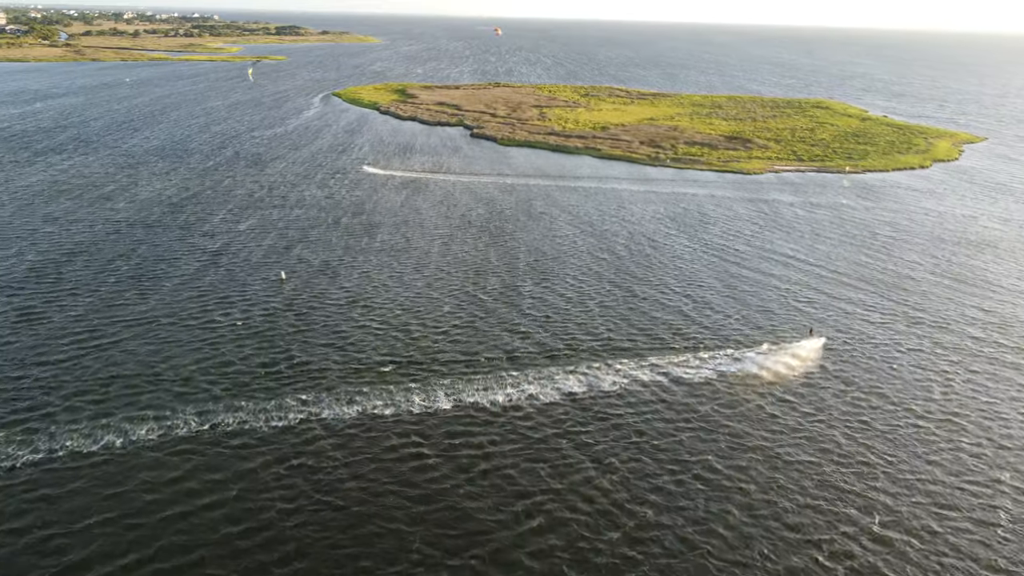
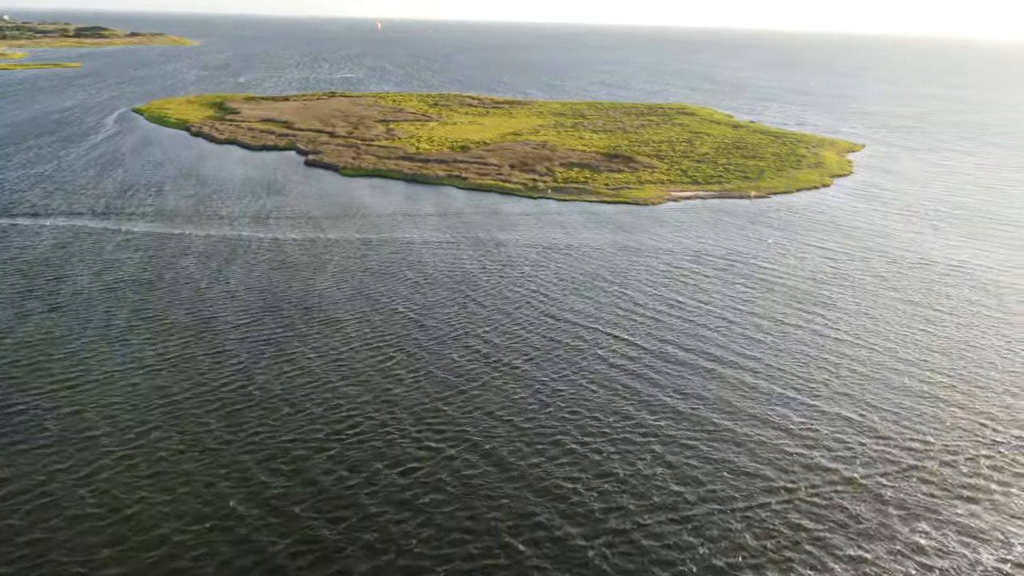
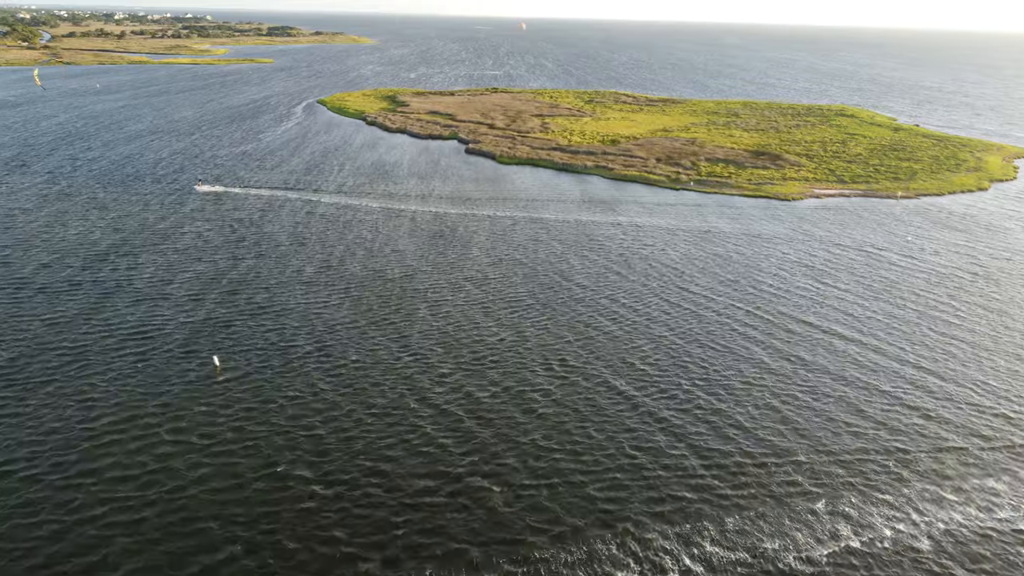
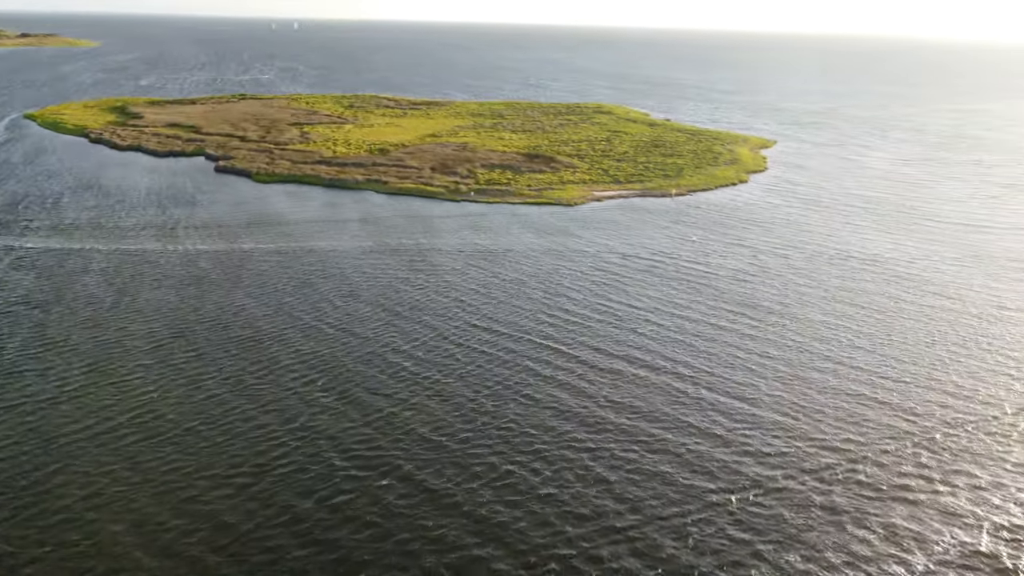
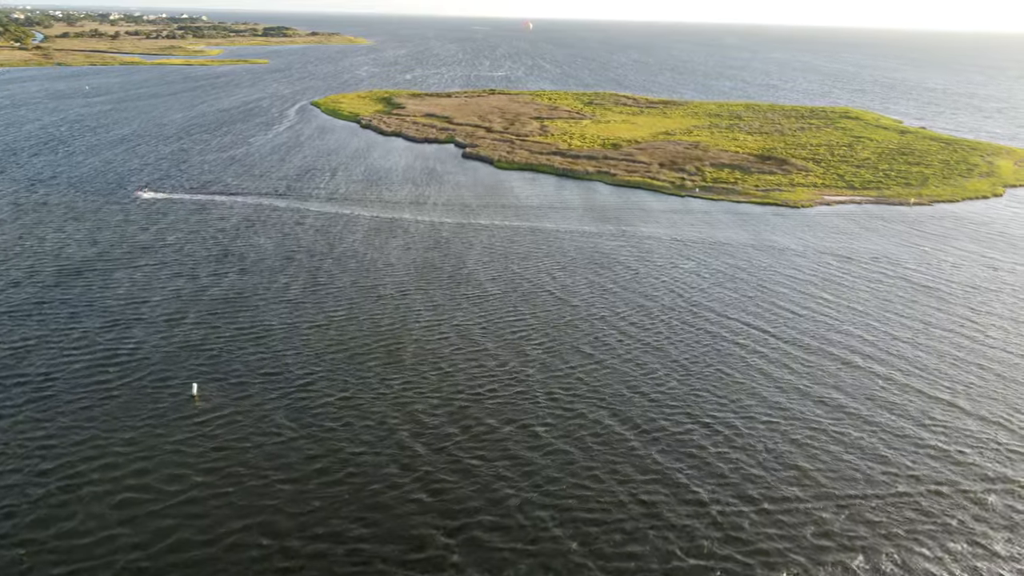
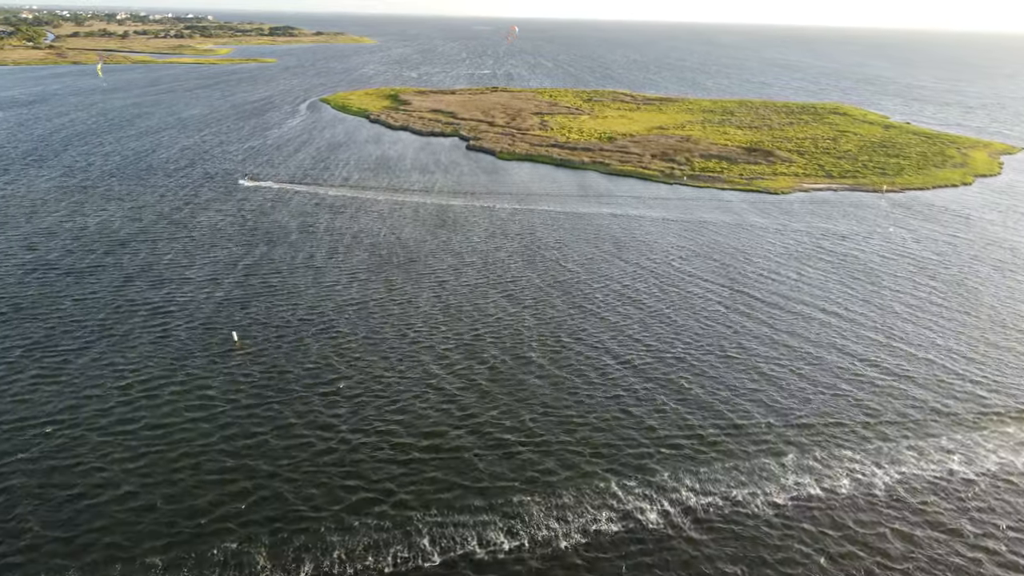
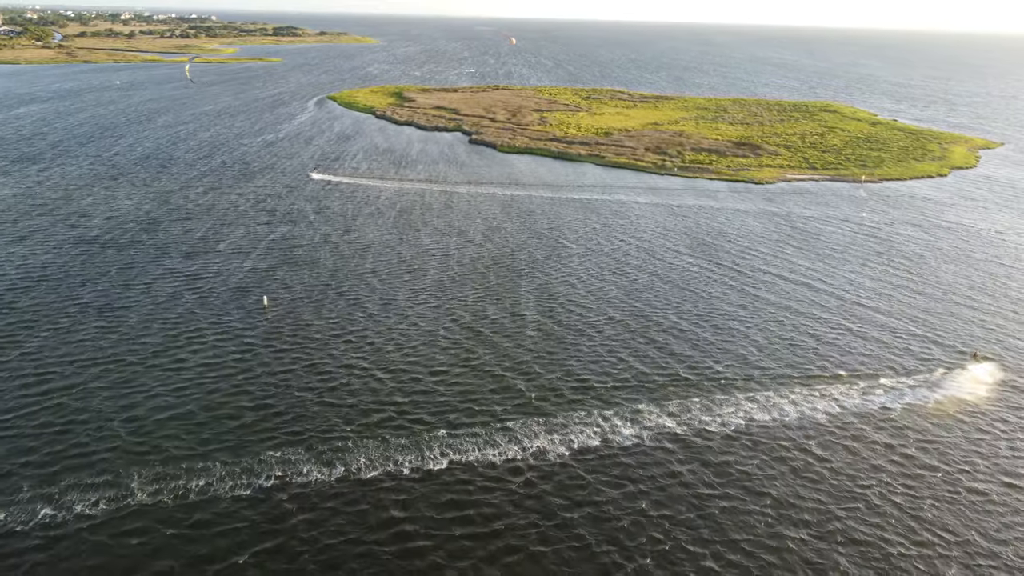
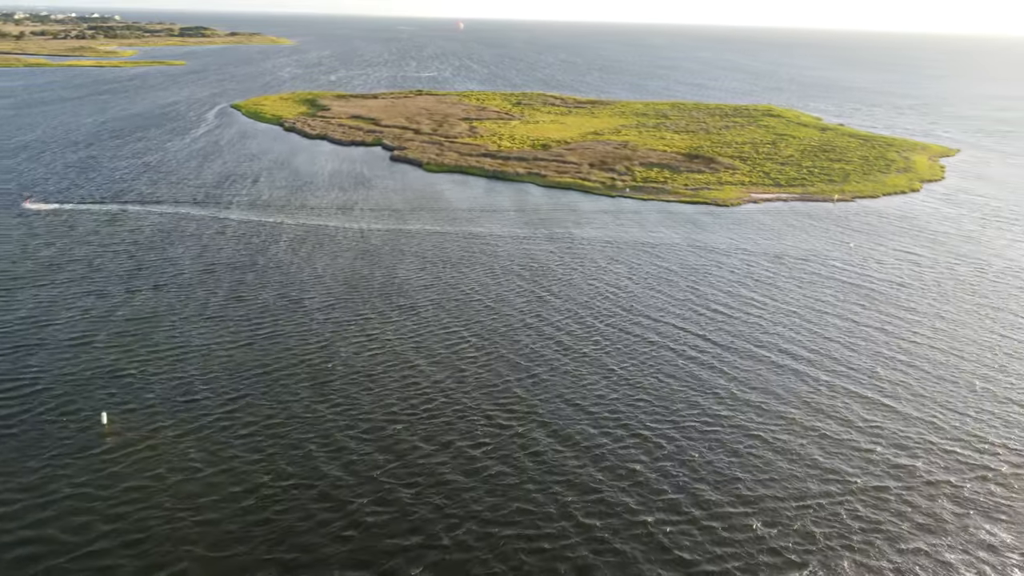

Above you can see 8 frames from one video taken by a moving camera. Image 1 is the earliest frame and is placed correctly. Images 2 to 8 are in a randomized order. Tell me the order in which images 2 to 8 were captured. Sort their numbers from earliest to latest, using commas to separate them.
7, 6, 3, 5, 8, 2, 4
